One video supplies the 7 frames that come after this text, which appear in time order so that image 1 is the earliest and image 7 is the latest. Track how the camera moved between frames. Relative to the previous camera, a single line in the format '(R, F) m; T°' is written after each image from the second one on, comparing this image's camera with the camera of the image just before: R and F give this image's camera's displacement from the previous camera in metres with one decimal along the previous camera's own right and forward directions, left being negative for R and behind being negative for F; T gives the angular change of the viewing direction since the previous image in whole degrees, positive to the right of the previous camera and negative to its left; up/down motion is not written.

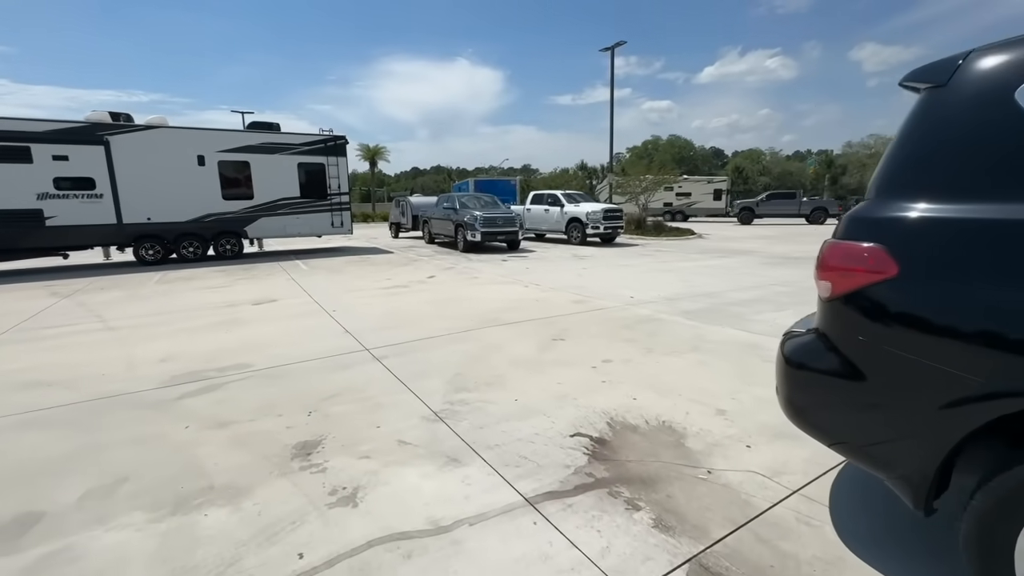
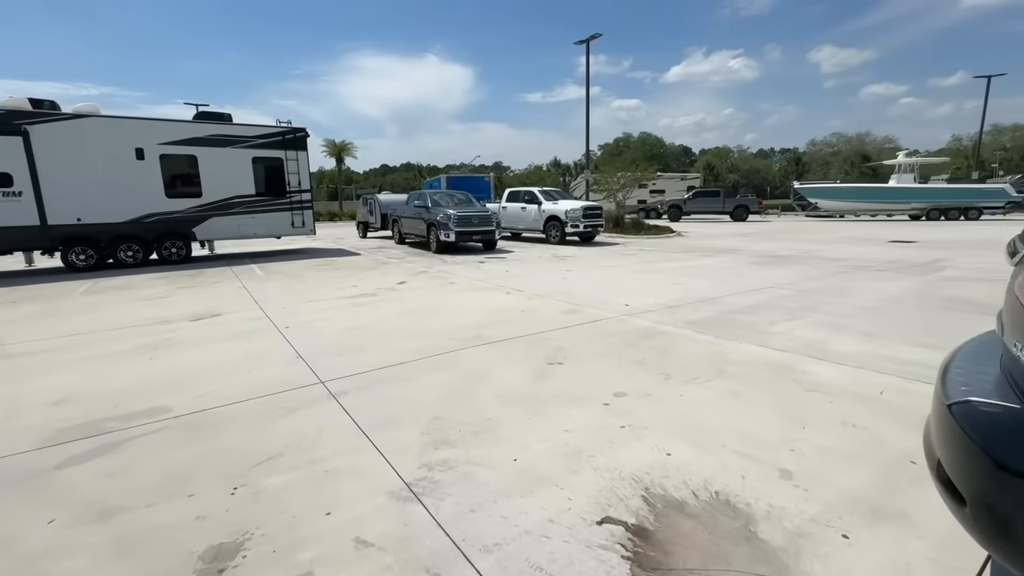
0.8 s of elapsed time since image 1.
(-0.1, +0.9) m; +3°
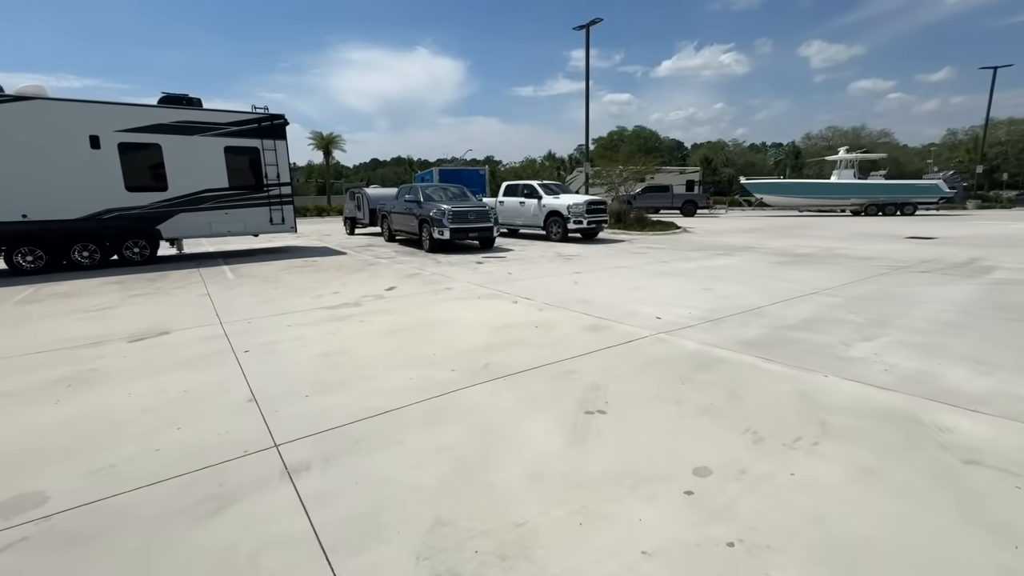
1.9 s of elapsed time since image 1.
(-0.2, +1.2) m; +1°
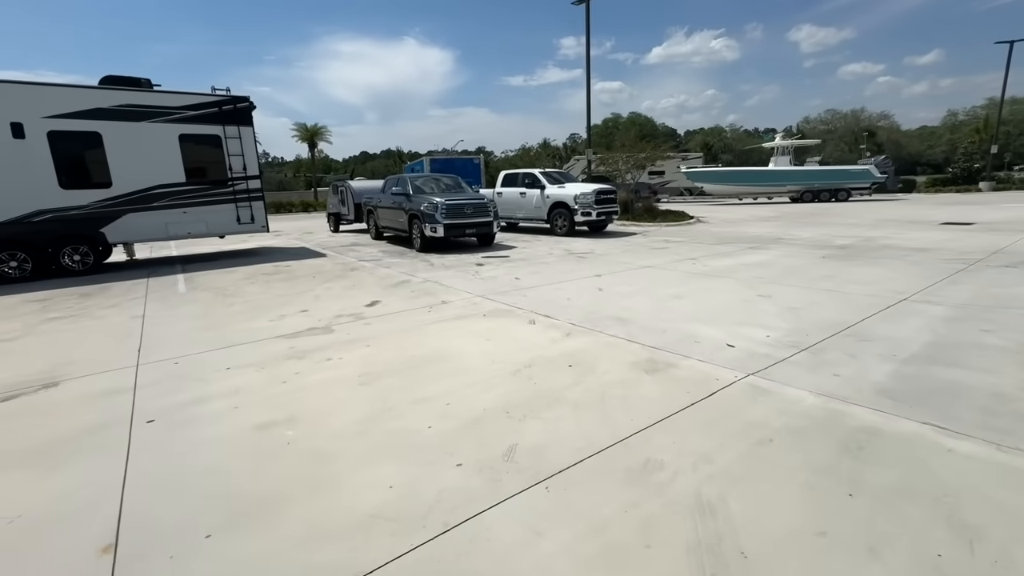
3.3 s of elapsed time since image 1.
(-0.3, +1.7) m; +1°
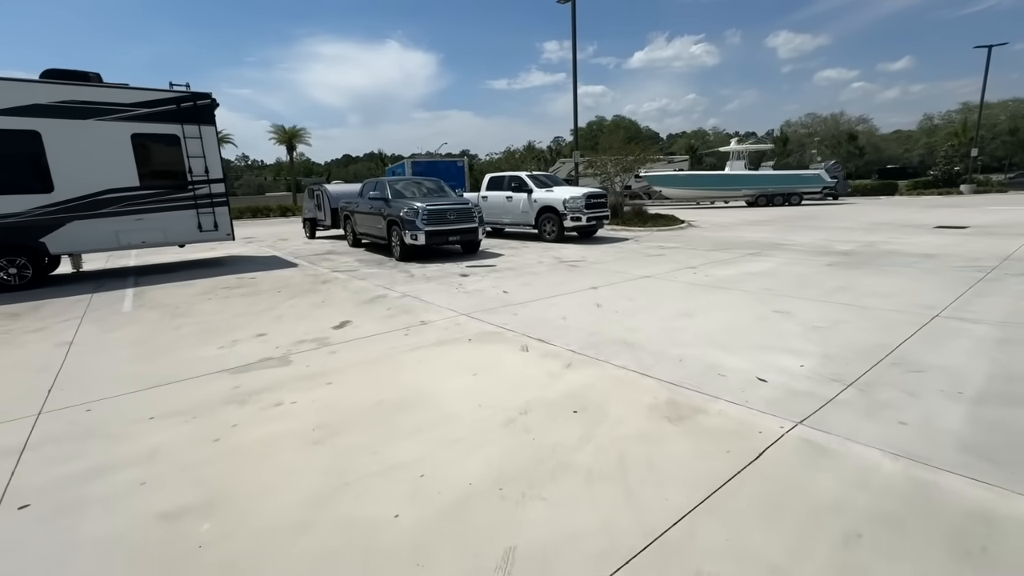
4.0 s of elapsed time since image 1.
(0.0, +0.8) m; +2°
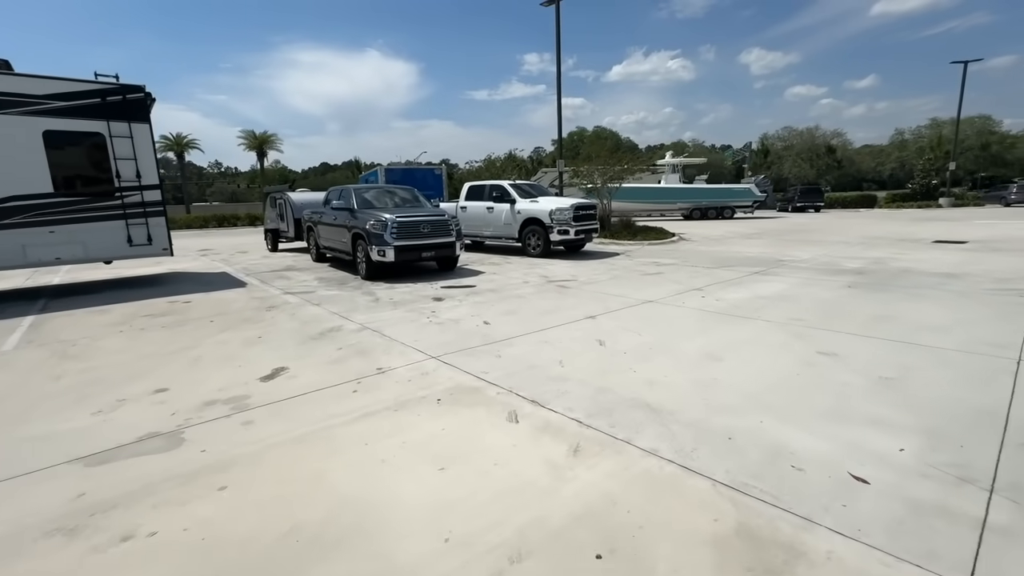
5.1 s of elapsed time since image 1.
(0.0, +1.3) m; +2°
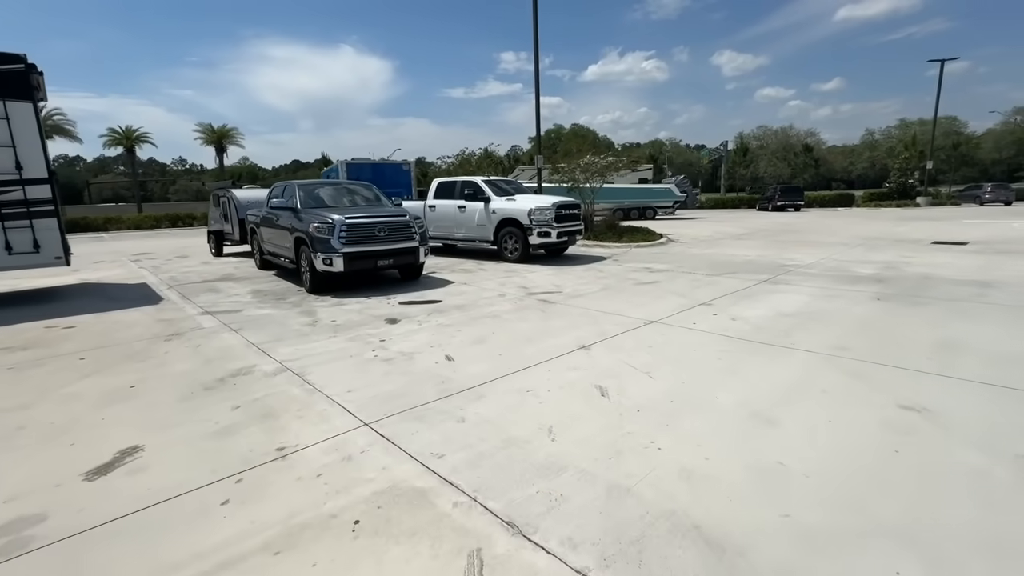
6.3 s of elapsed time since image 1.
(+0.1, +1.5) m; +3°
